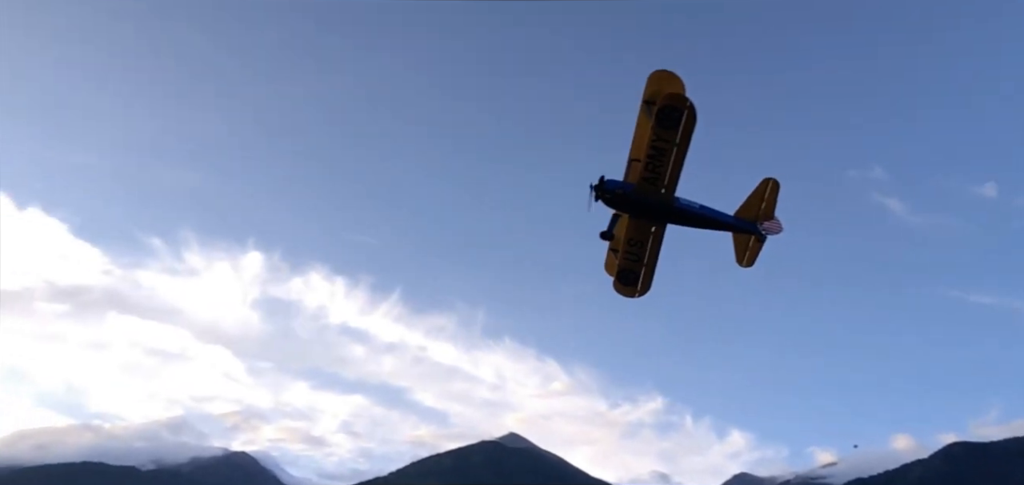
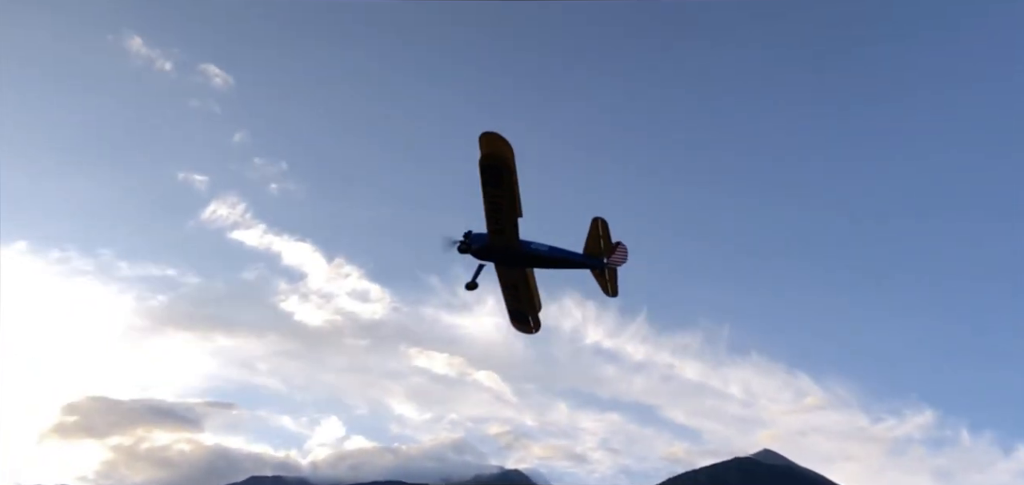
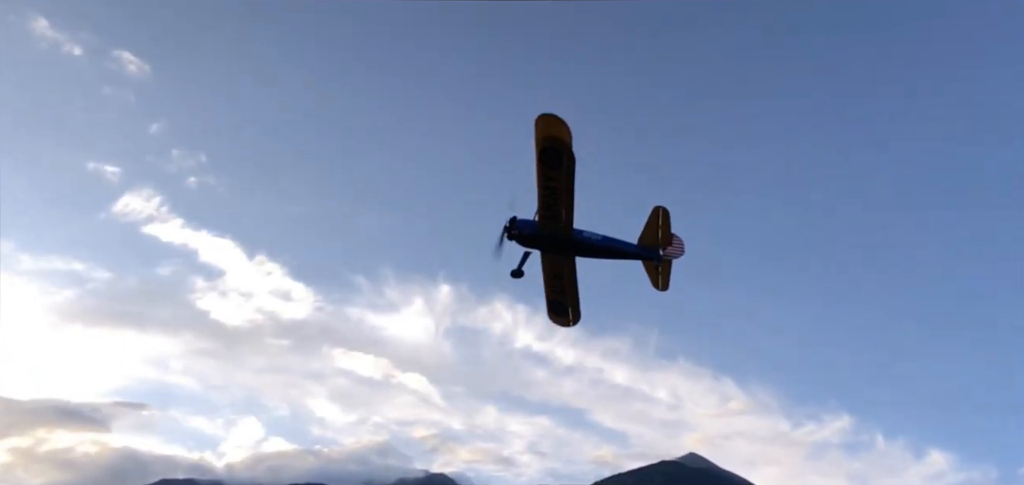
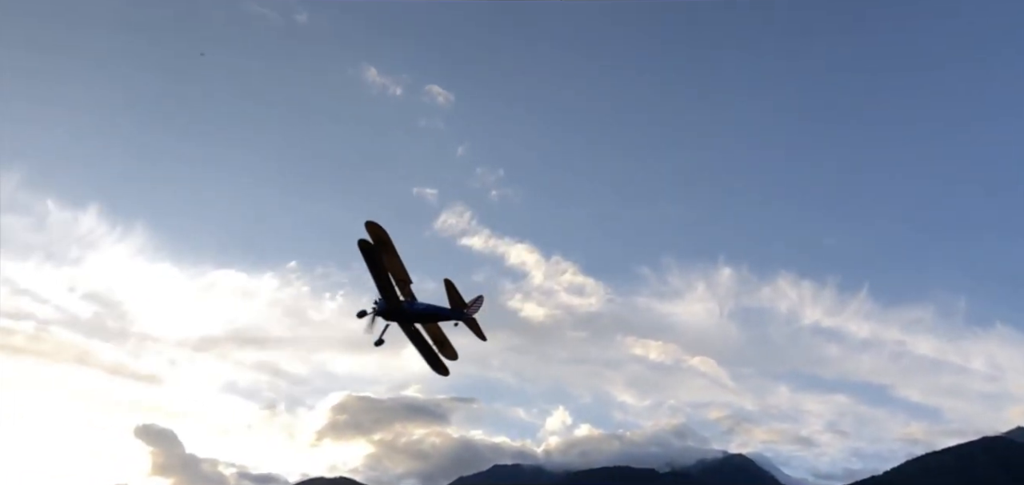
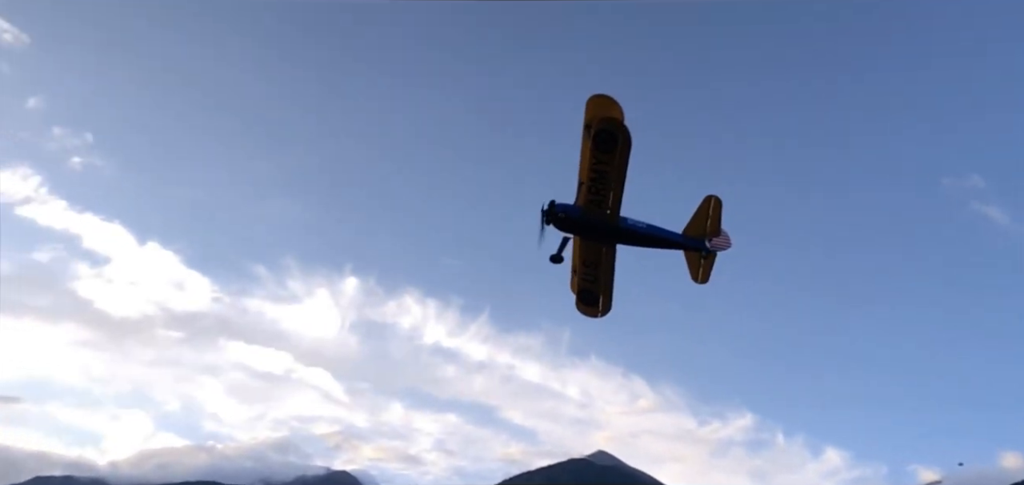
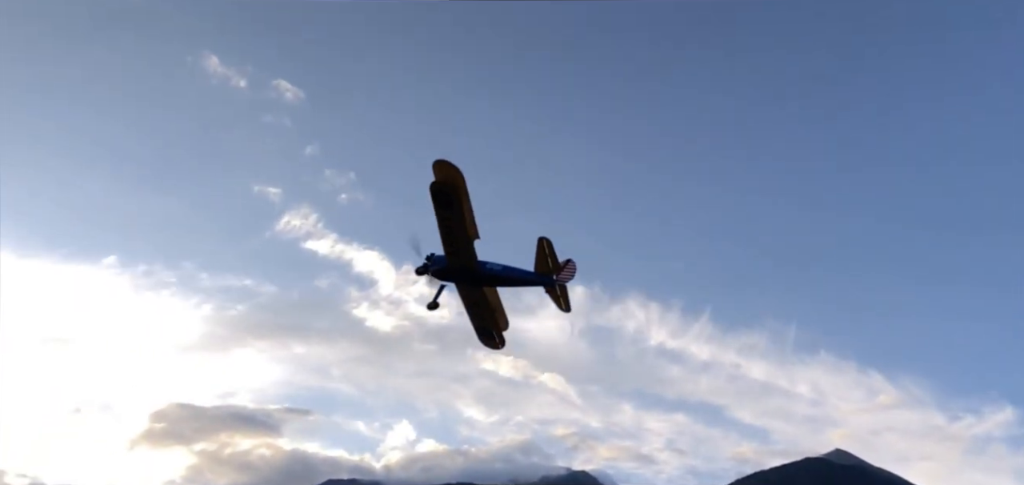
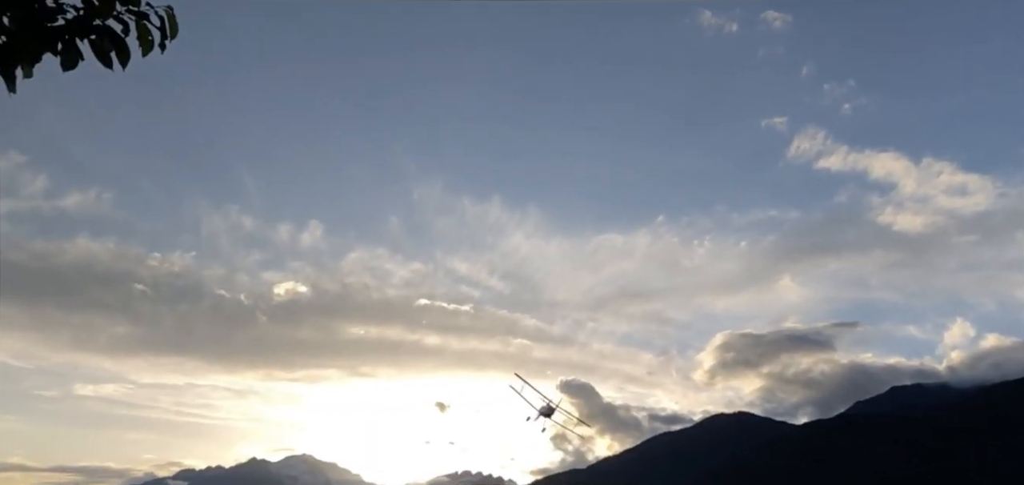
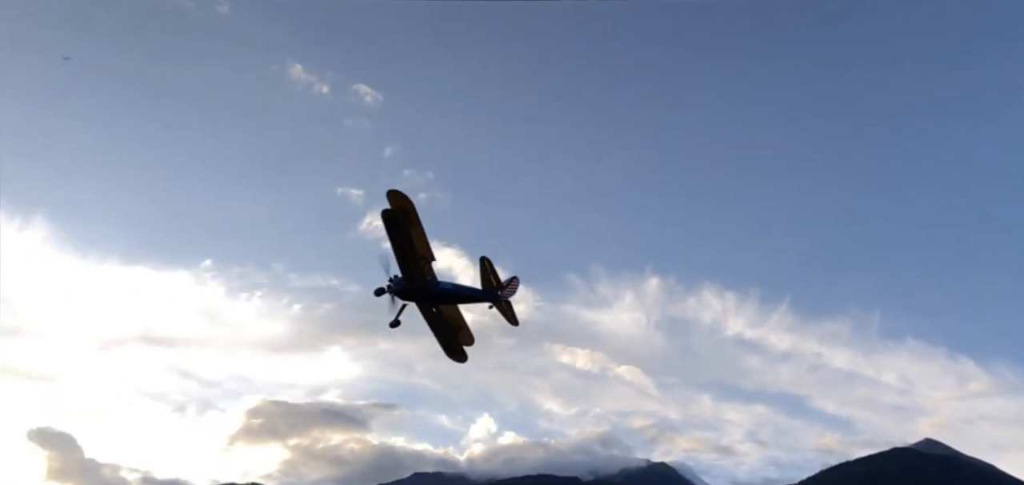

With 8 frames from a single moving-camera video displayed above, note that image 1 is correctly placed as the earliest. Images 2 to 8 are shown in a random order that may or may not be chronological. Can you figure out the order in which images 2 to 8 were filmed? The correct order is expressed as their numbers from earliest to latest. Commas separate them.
5, 3, 2, 6, 8, 4, 7
